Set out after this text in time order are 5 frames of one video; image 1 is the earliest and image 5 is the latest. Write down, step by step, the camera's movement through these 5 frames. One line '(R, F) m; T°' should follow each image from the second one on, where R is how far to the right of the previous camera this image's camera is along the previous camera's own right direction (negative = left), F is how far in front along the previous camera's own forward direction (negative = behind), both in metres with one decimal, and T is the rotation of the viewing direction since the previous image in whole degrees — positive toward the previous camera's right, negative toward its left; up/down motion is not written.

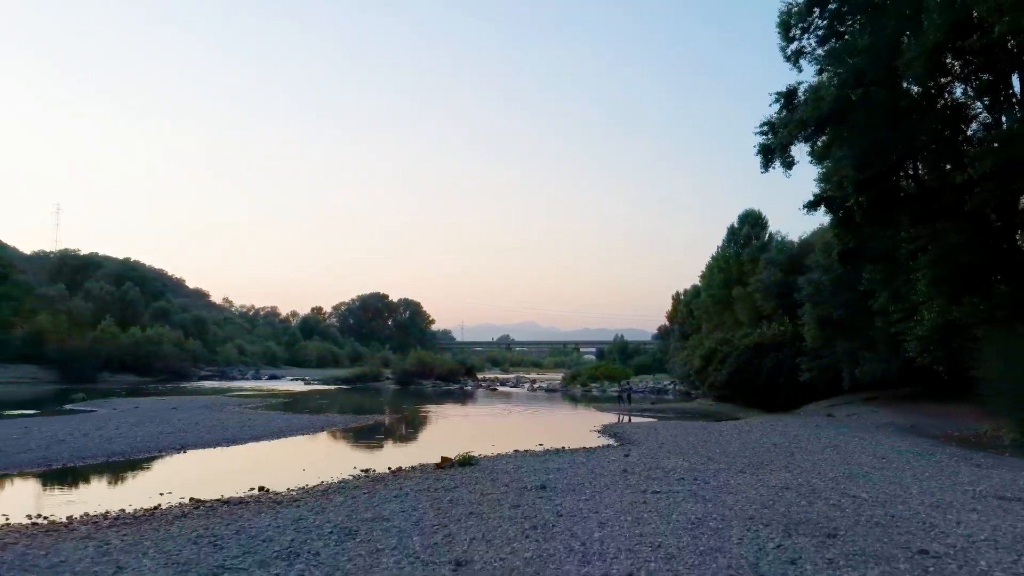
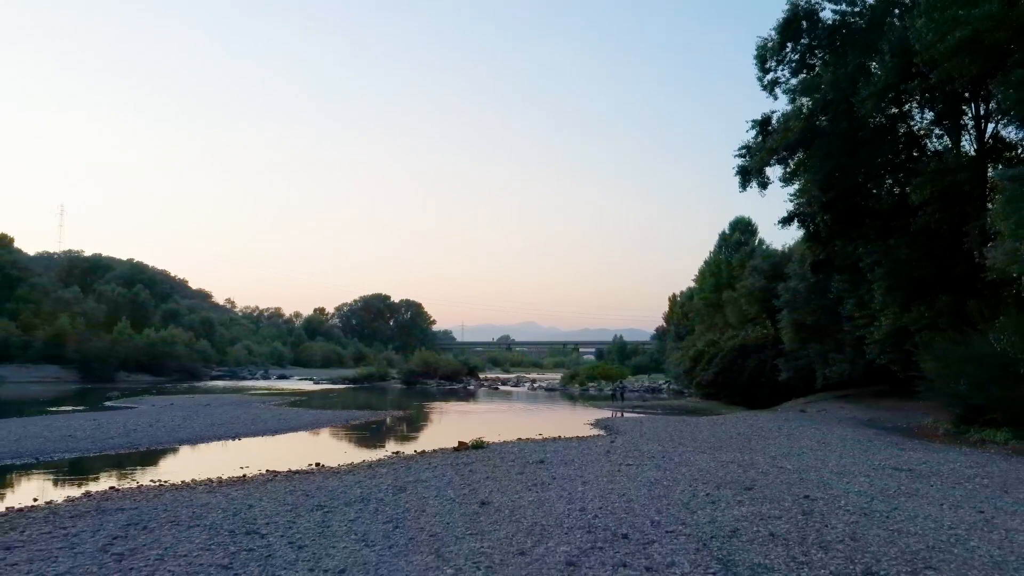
(-0.5, -3.2) m; 0°
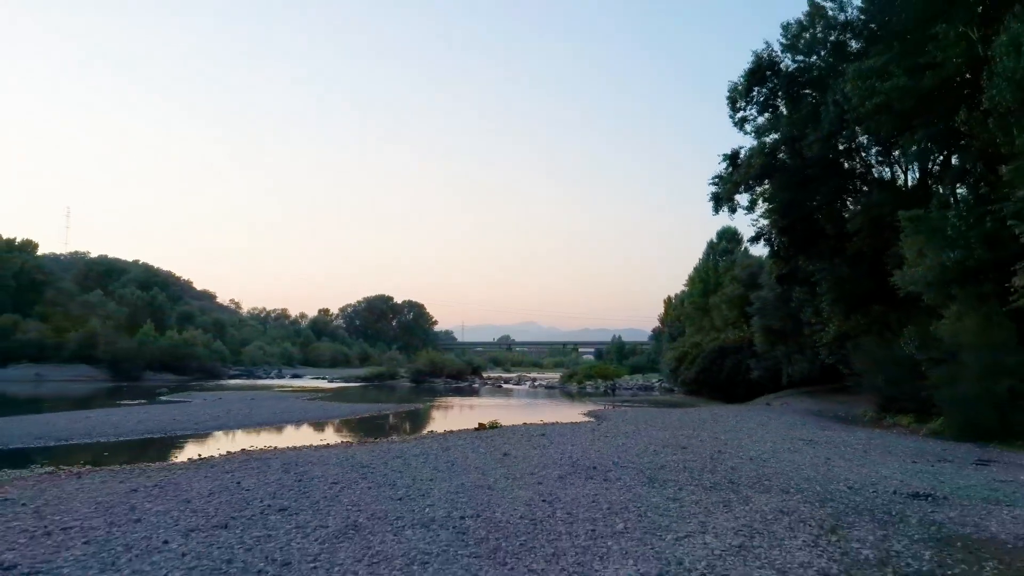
(-1.2, -5.2) m; 0°
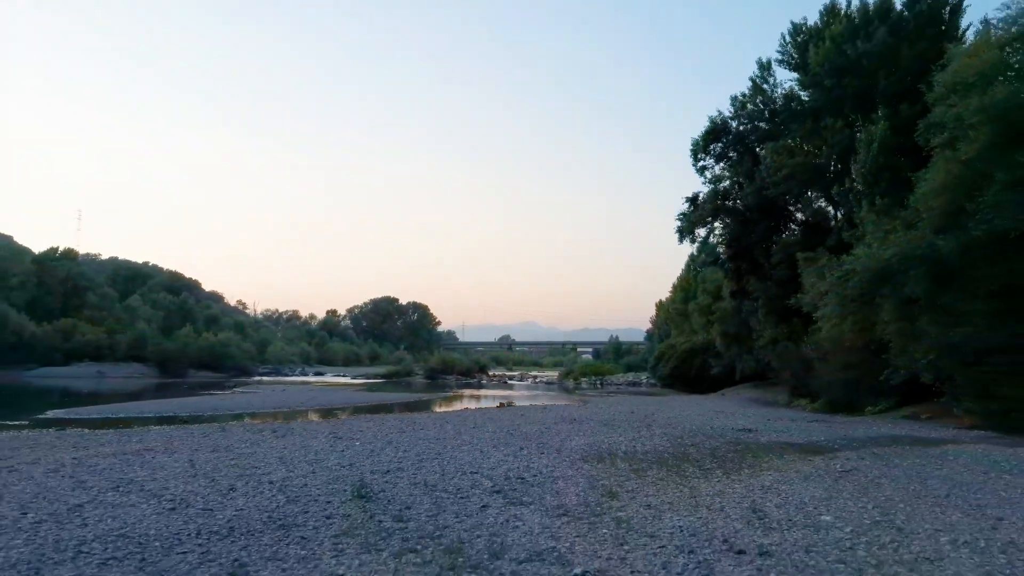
(-2.3, -9.9) m; 0°
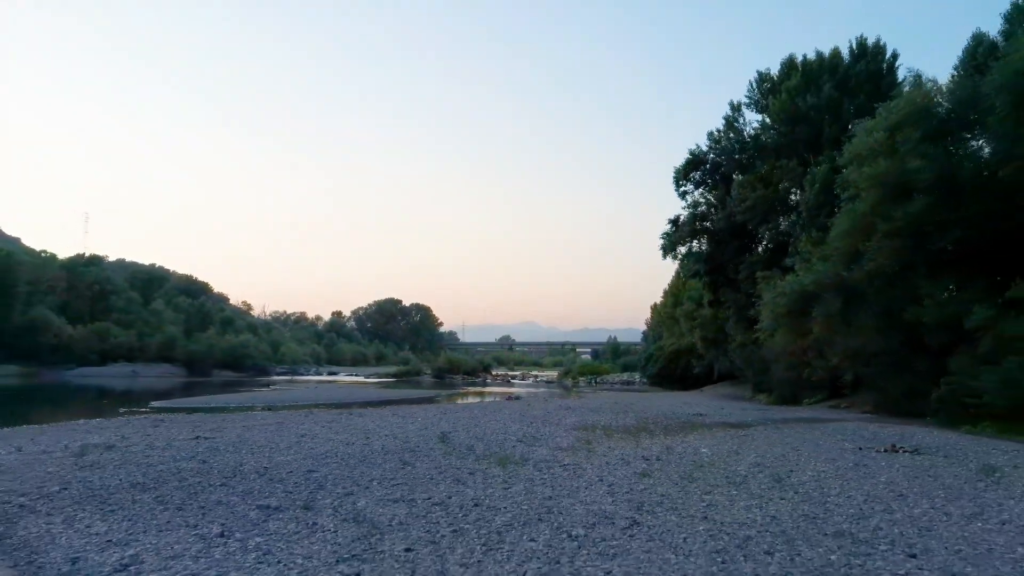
(-1.8, -6.8) m; 0°
